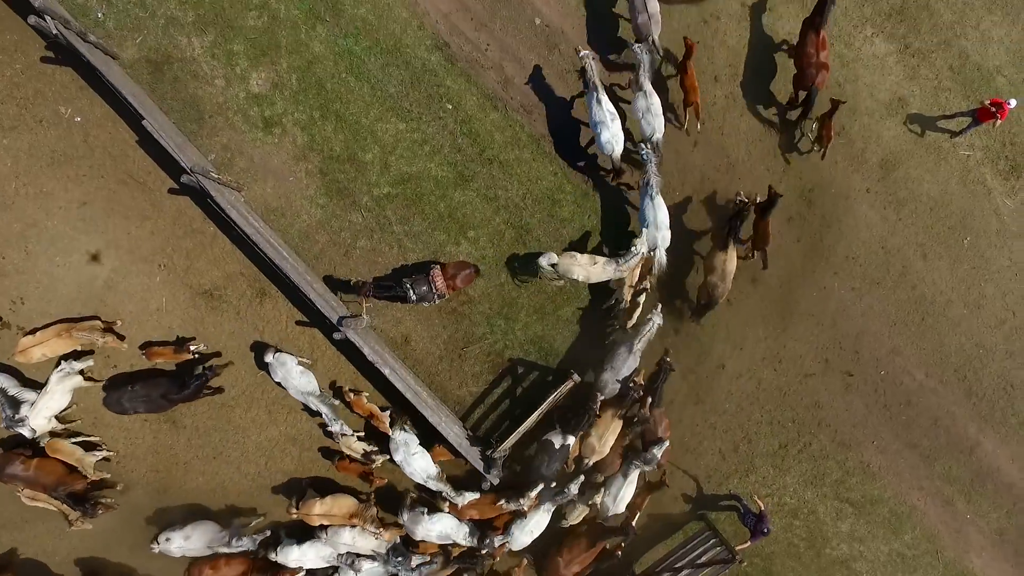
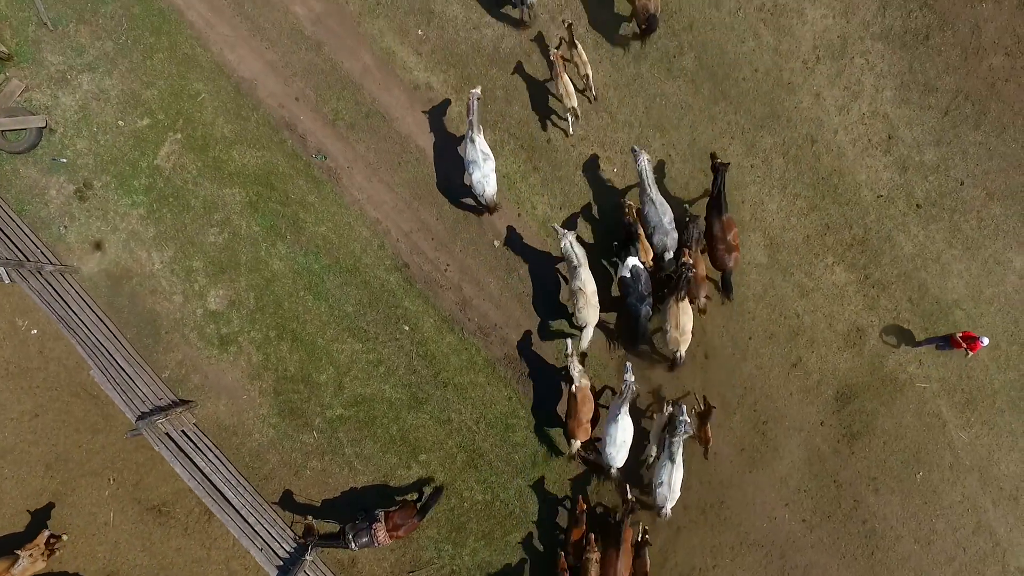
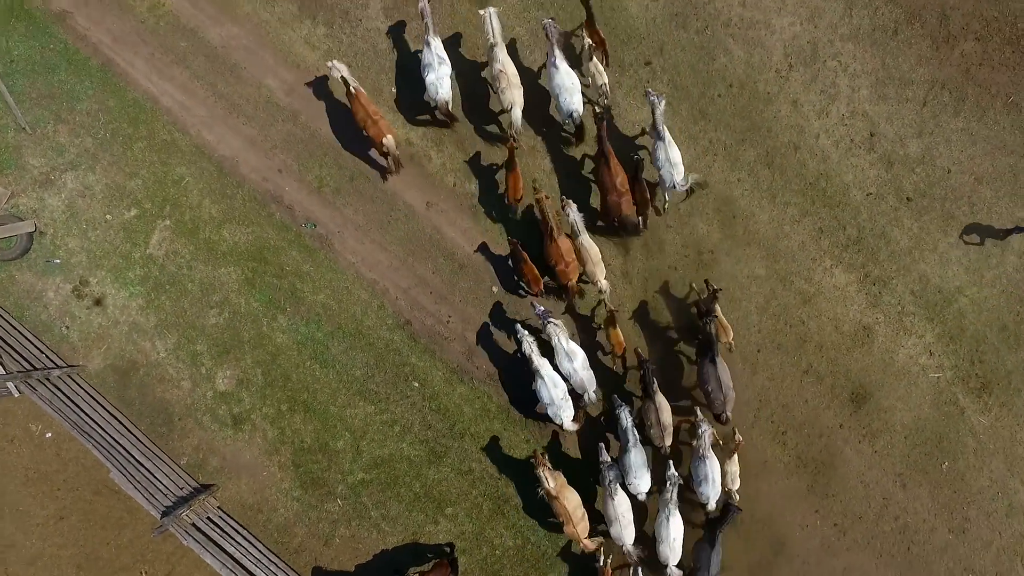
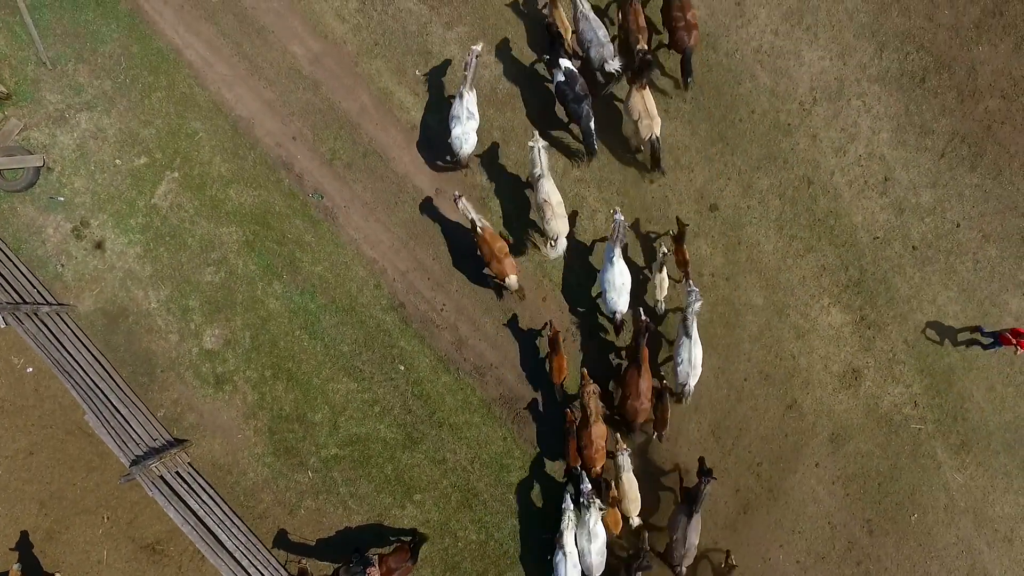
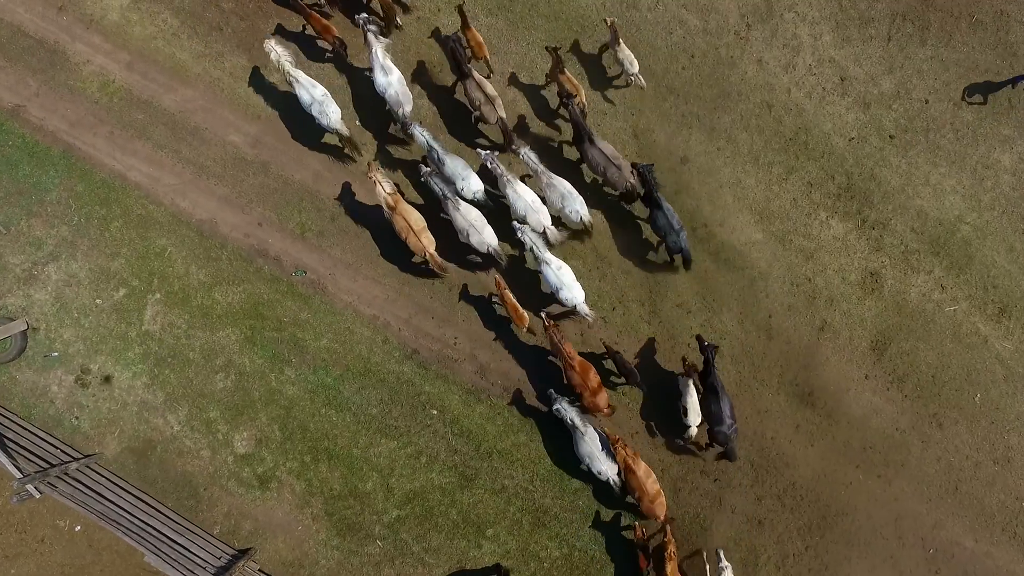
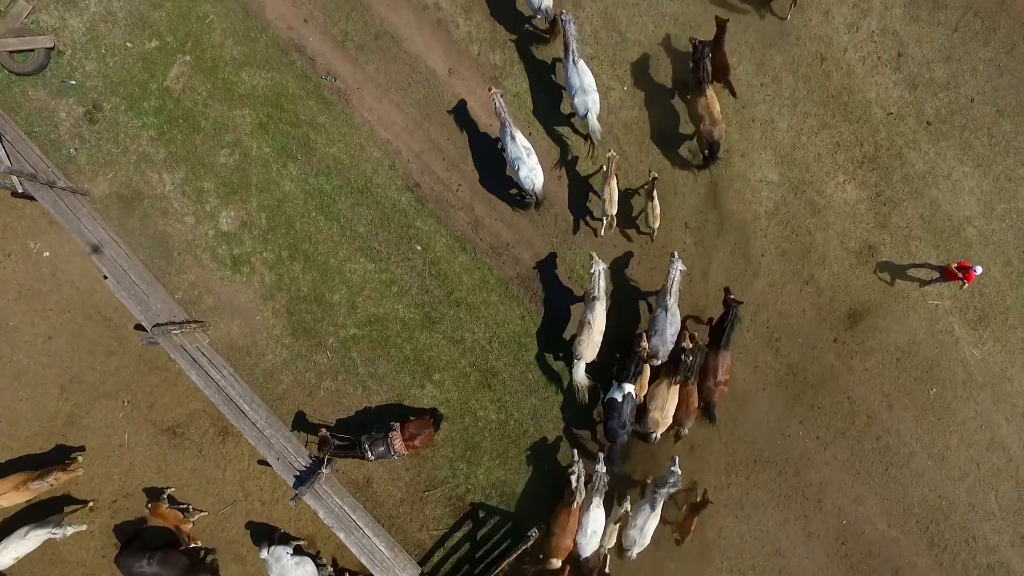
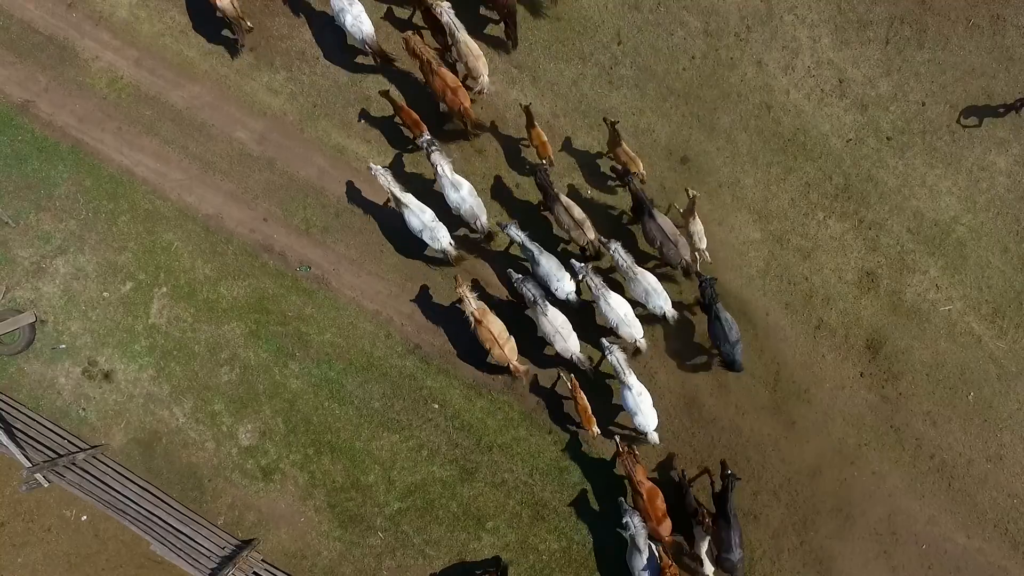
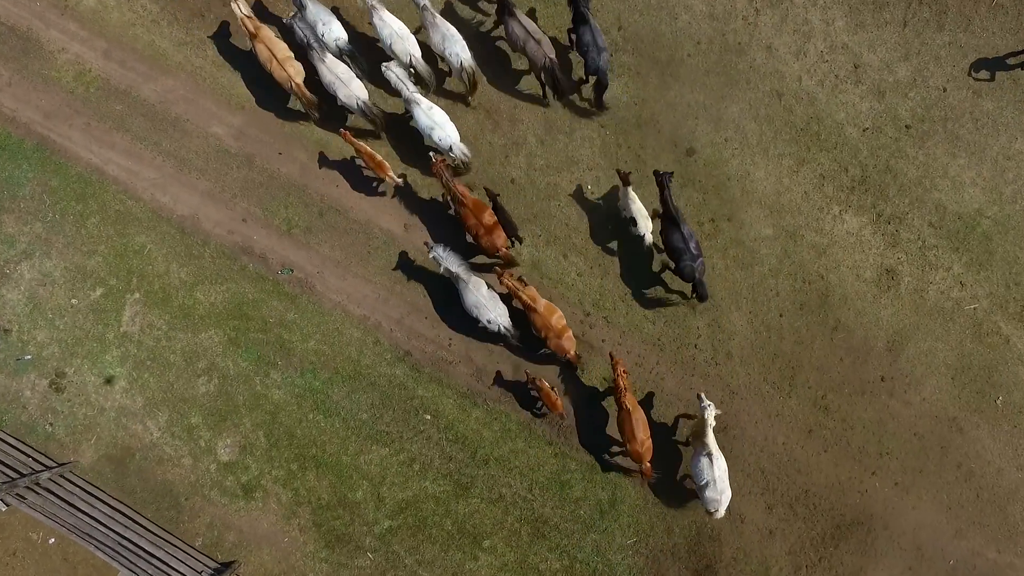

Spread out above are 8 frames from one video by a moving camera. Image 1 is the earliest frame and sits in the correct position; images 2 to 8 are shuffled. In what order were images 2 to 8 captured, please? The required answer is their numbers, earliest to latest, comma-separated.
6, 2, 4, 3, 7, 5, 8
